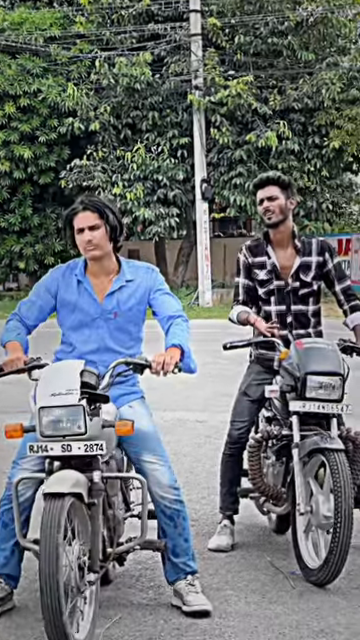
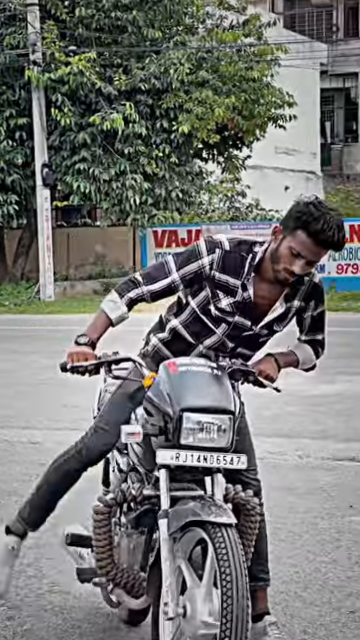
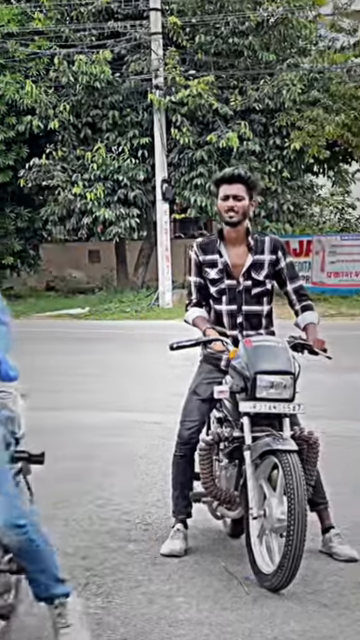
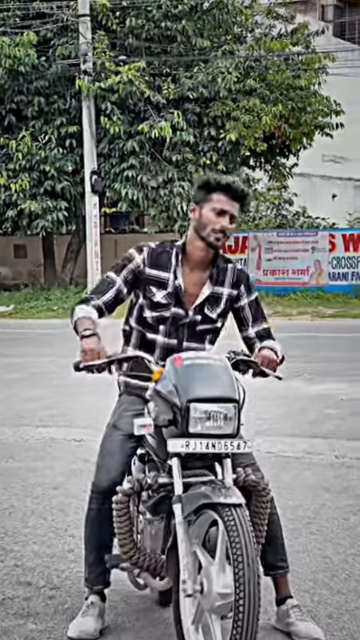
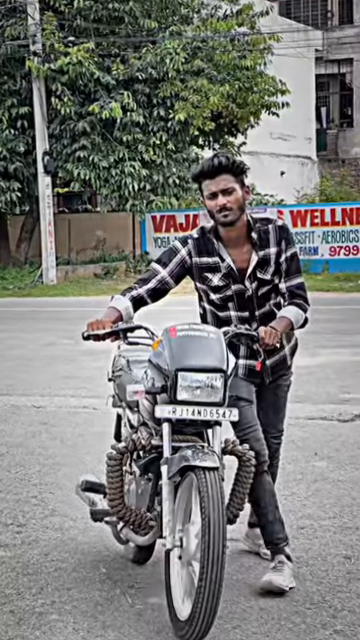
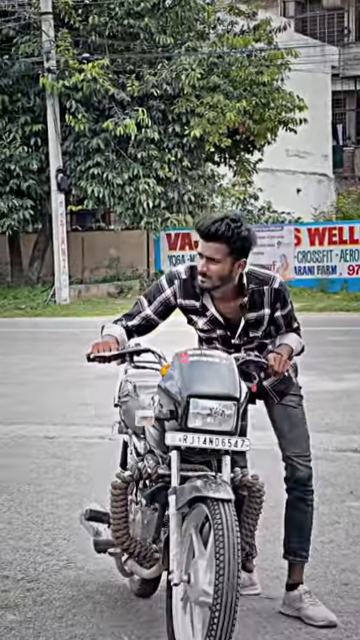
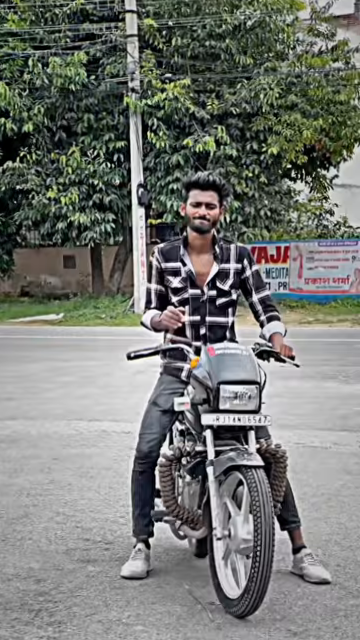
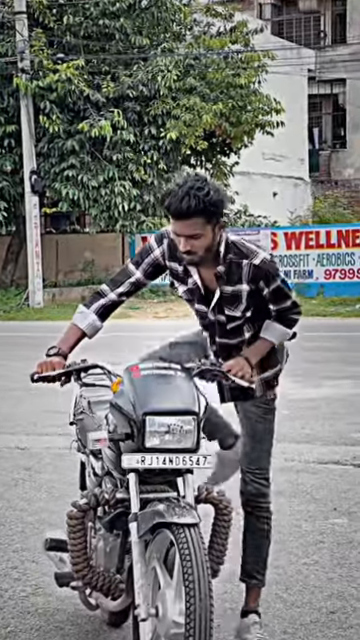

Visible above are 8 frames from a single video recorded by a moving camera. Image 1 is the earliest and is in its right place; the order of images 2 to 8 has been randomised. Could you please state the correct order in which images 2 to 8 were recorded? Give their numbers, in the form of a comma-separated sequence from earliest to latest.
3, 7, 4, 2, 8, 6, 5
